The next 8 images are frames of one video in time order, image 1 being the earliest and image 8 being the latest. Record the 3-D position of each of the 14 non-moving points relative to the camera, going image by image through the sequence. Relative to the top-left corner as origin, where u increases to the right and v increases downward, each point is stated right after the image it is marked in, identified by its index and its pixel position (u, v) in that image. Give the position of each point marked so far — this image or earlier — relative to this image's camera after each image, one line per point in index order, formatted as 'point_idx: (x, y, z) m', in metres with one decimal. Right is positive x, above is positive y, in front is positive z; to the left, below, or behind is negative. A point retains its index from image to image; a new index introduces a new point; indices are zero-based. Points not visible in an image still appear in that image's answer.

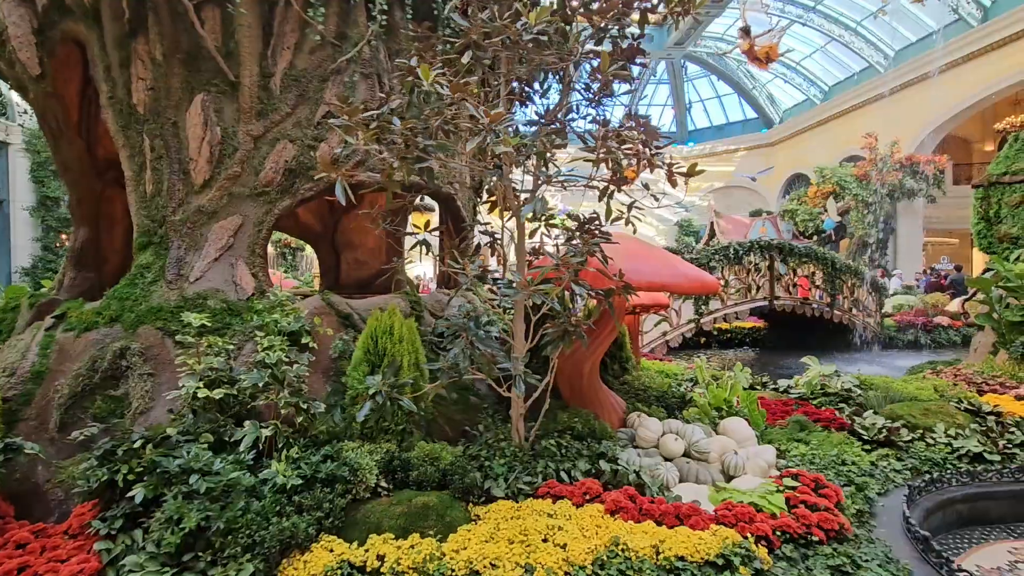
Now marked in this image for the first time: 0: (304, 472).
0: (-1.1, -1.0, +2.7) m
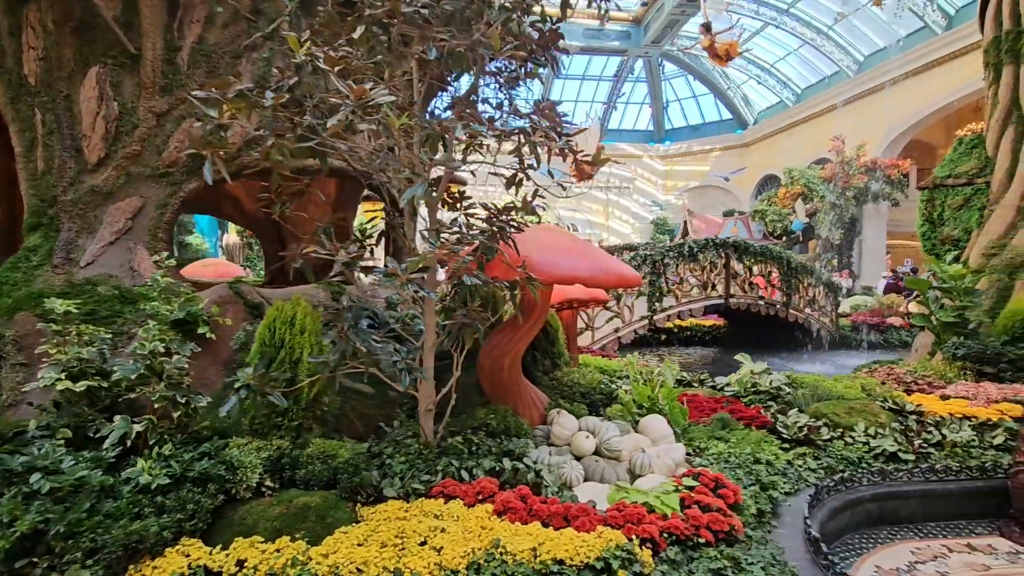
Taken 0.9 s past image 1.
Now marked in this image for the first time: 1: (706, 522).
0: (-1.7, -0.9, +2.5) m
1: (+1.0, -1.1, +2.5) m
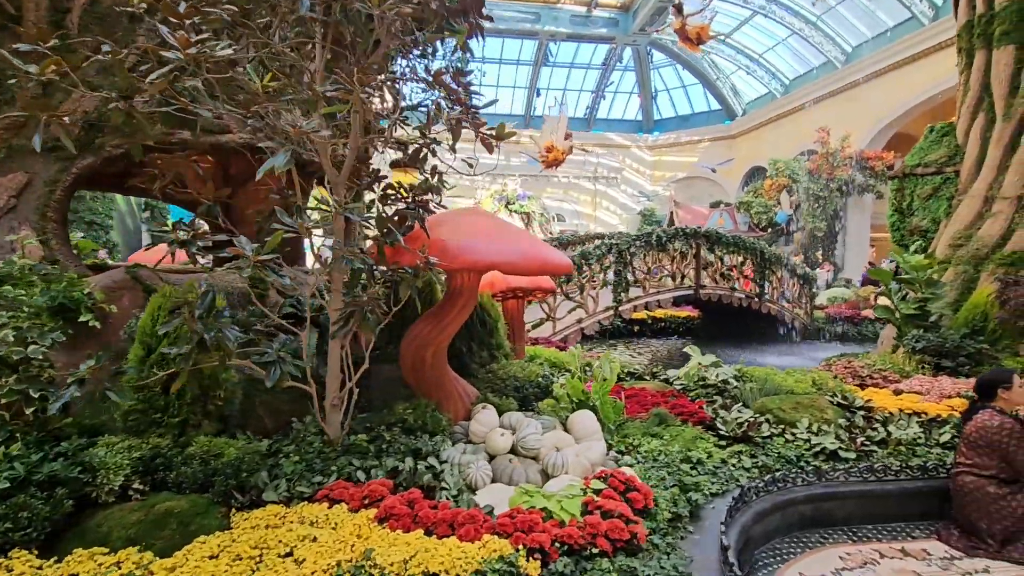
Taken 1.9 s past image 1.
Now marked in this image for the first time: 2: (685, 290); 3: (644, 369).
0: (-2.2, -0.8, +2.3) m
1: (+0.4, -1.1, +2.3) m
2: (+3.3, -0.1, +9.9) m
3: (+1.4, -0.9, +5.5) m
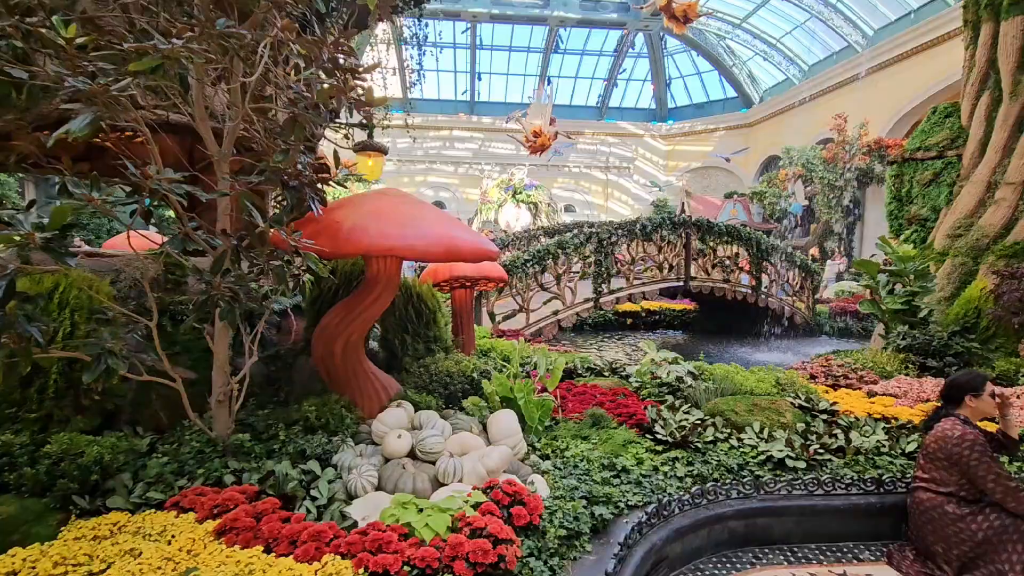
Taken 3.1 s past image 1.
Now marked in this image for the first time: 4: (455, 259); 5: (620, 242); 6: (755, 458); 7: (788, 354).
0: (-2.8, -0.8, +2.1) m
1: (-0.2, -1.0, +2.0) m
2: (+3.0, +0.1, +9.5) m
3: (+1.0, -0.8, +5.2) m
4: (-0.4, +0.2, +3.0) m
5: (+1.9, +0.8, +8.8) m
6: (+1.6, -1.1, +3.3) m
7: (+4.8, -1.2, +9.0) m
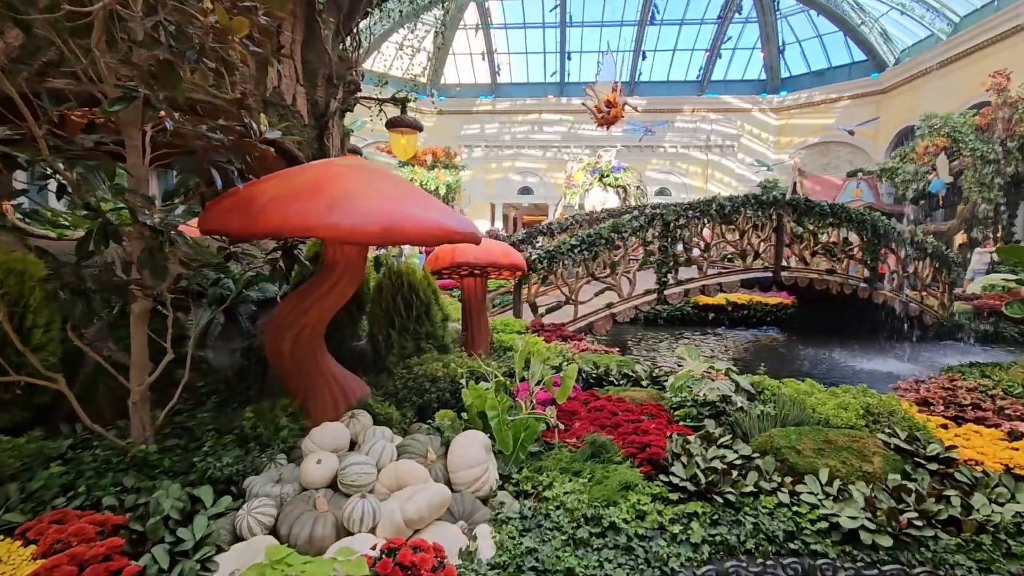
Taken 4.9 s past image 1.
0: (-3.2, -0.7, +2.0) m
1: (-0.6, -1.0, +1.4) m
2: (+3.9, +0.2, +8.1) m
3: (+1.1, -0.7, +4.3) m
4: (-0.6, +0.2, +2.4) m
5: (+2.8, +0.9, +7.6) m
6: (+1.4, -1.1, +2.3) m
7: (+5.7, -1.1, +7.3) m
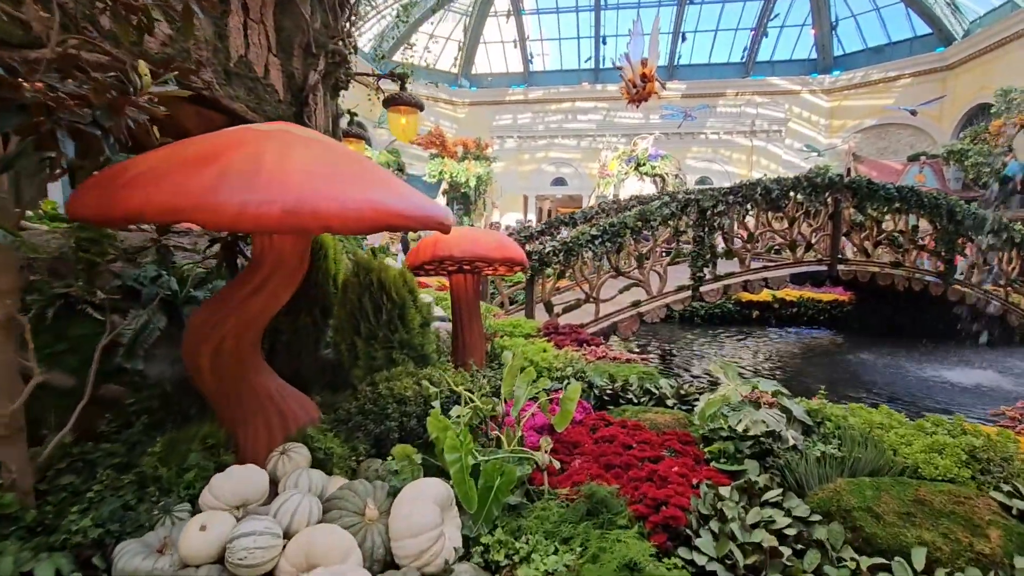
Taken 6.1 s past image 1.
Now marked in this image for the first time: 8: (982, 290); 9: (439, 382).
0: (-3.3, -0.7, +1.5) m
1: (-0.8, -1.0, +0.8) m
2: (+4.2, +0.3, +7.1) m
3: (+1.1, -0.7, +3.5) m
4: (-0.7, +0.2, +1.8) m
5: (+3.0, +1.0, +6.7) m
6: (+1.2, -1.1, +1.6) m
7: (+5.9, -1.0, +6.2) m
8: (+6.9, 0.0, +7.4) m
9: (-0.4, -0.5, +2.9) m
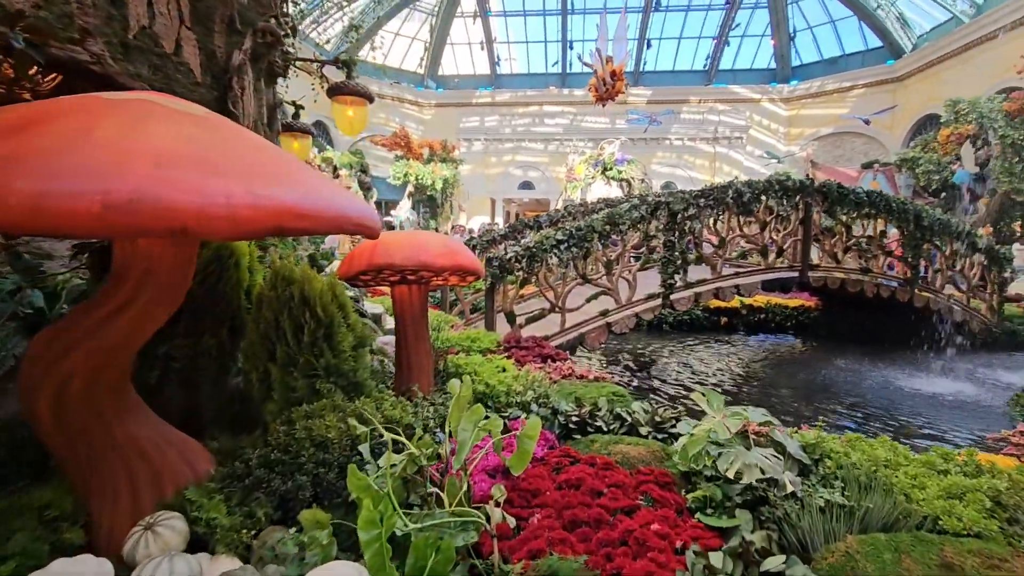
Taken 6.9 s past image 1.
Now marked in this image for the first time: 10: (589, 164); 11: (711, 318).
0: (-3.5, -0.8, +0.9) m
1: (-0.9, -1.1, +0.3) m
2: (+3.7, +0.2, +6.9) m
3: (+0.8, -0.7, +3.1) m
4: (-0.9, +0.1, +1.3) m
5: (+2.5, +0.9, +6.4) m
6: (+1.1, -1.2, +1.2) m
7: (+5.4, -1.1, +6.1) m
8: (+6.4, -0.1, +7.4) m
9: (-0.7, -0.6, +2.4) m
10: (+2.8, +4.6, +18.9) m
11: (+3.6, -0.5, +9.3) m
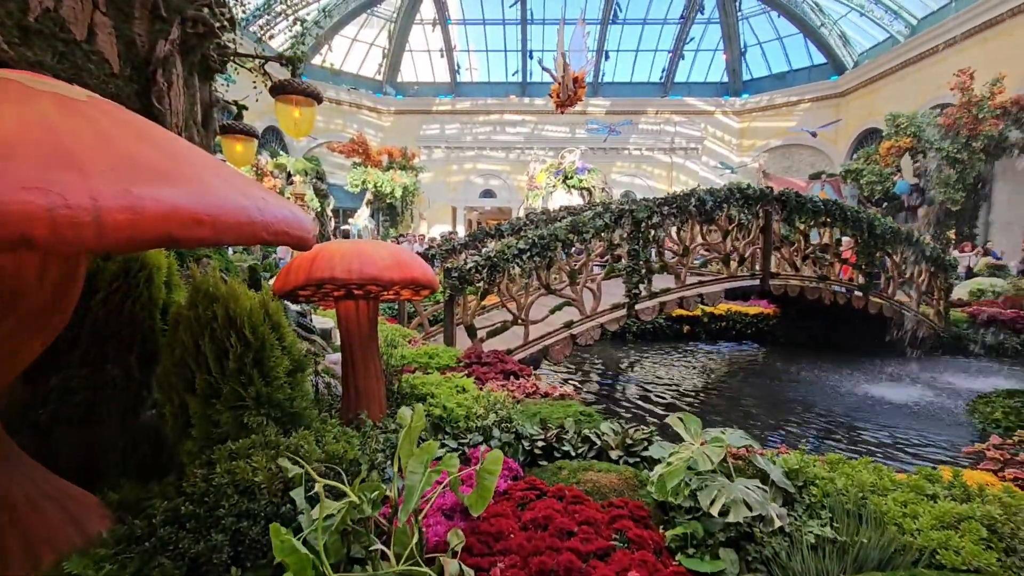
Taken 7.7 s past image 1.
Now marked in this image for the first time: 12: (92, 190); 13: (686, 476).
0: (-3.5, -0.9, +0.3) m
1: (-0.9, -1.1, -0.1) m
2: (+3.2, +0.1, +6.9) m
3: (+0.6, -0.8, +2.9) m
4: (-1.0, +0.1, +1.0) m
5: (+2.0, +0.8, +6.3) m
6: (+1.0, -1.2, +1.0) m
7: (+4.9, -1.2, +6.2) m
8: (+5.8, -0.2, +7.6) m
9: (-0.8, -0.7, +2.1) m
10: (+1.4, +4.3, +18.9) m
11: (+2.9, -0.7, +9.3) m
12: (-0.9, +0.2, +1.1) m
13: (+0.8, -0.8, +2.1) m
